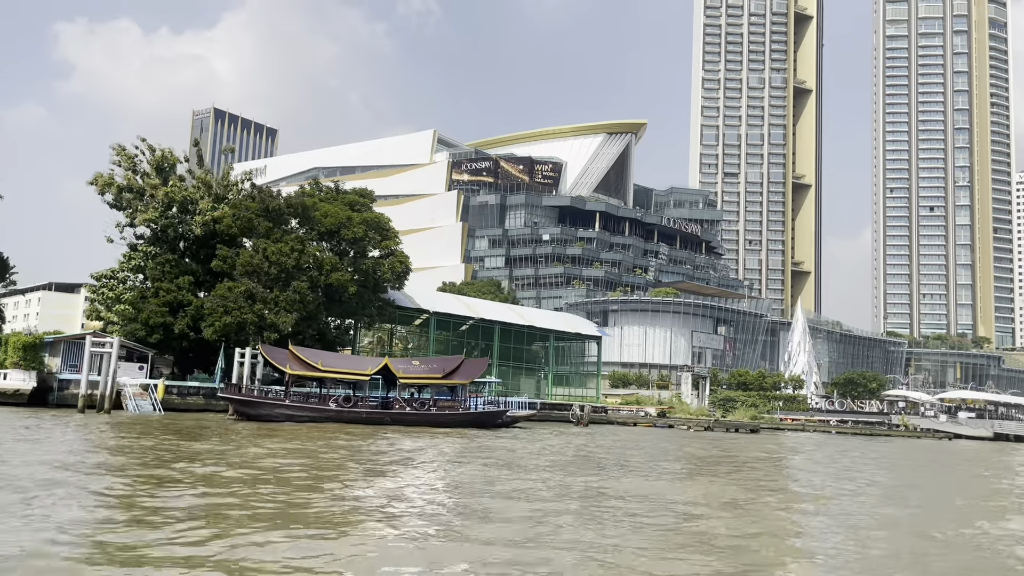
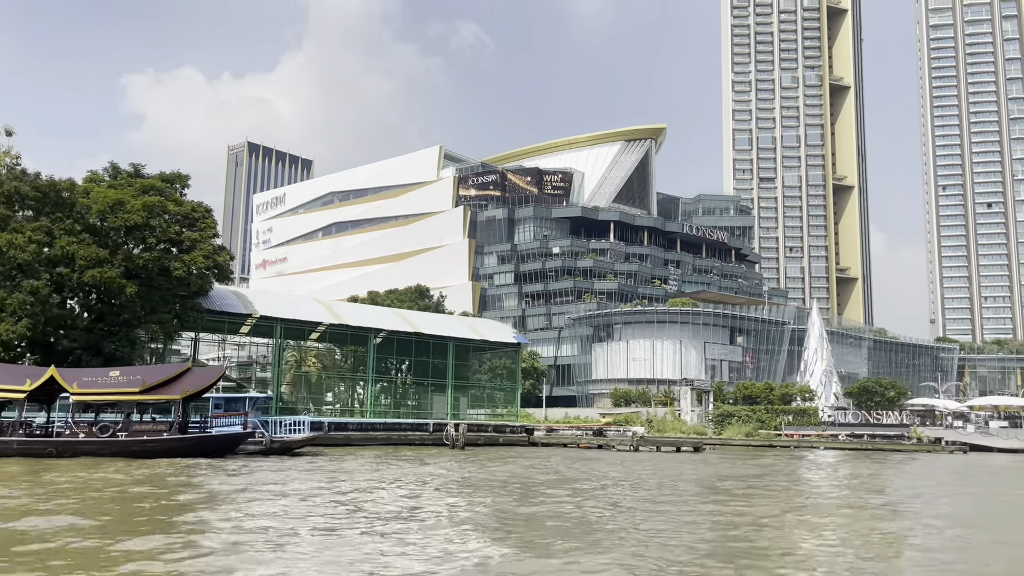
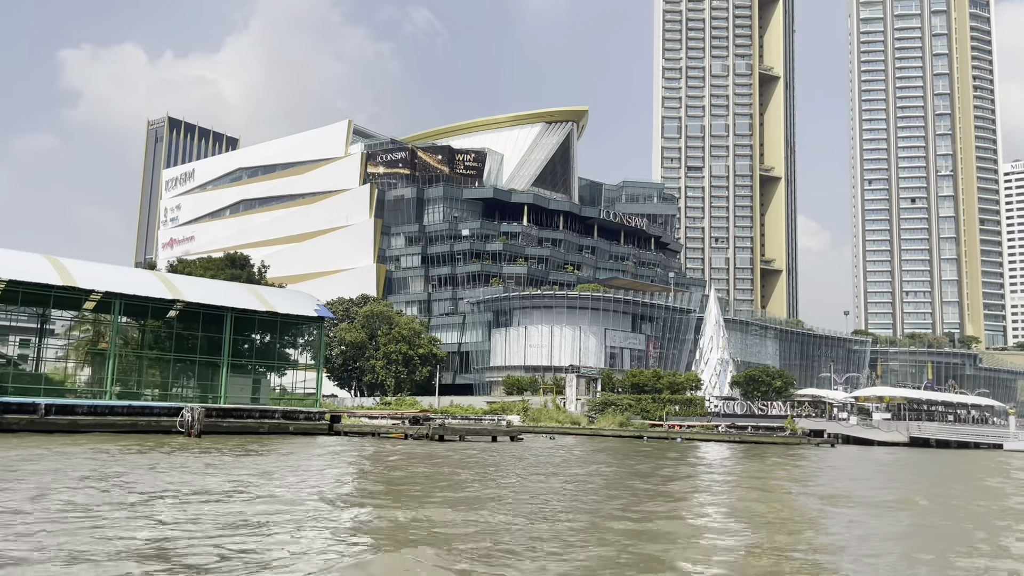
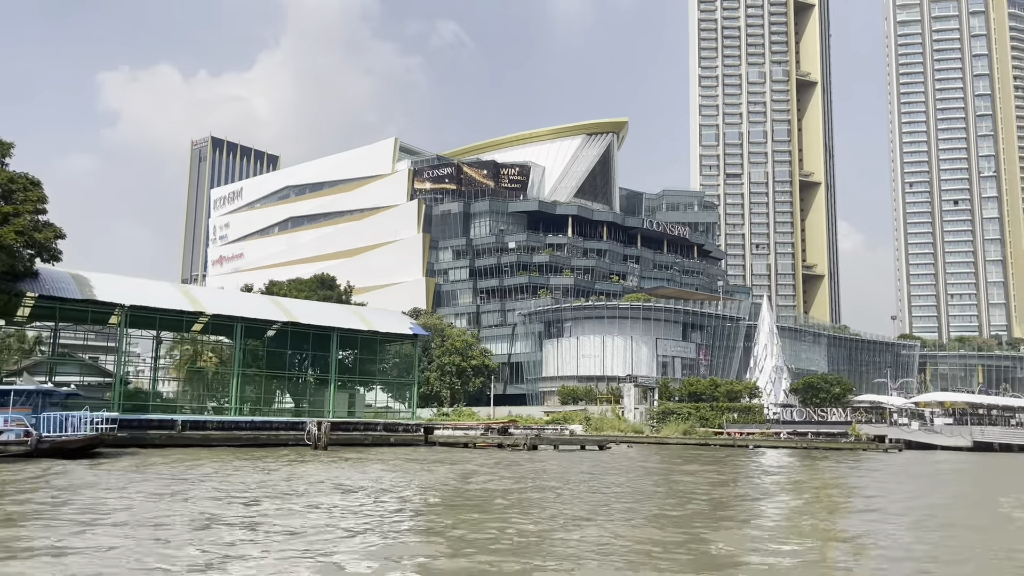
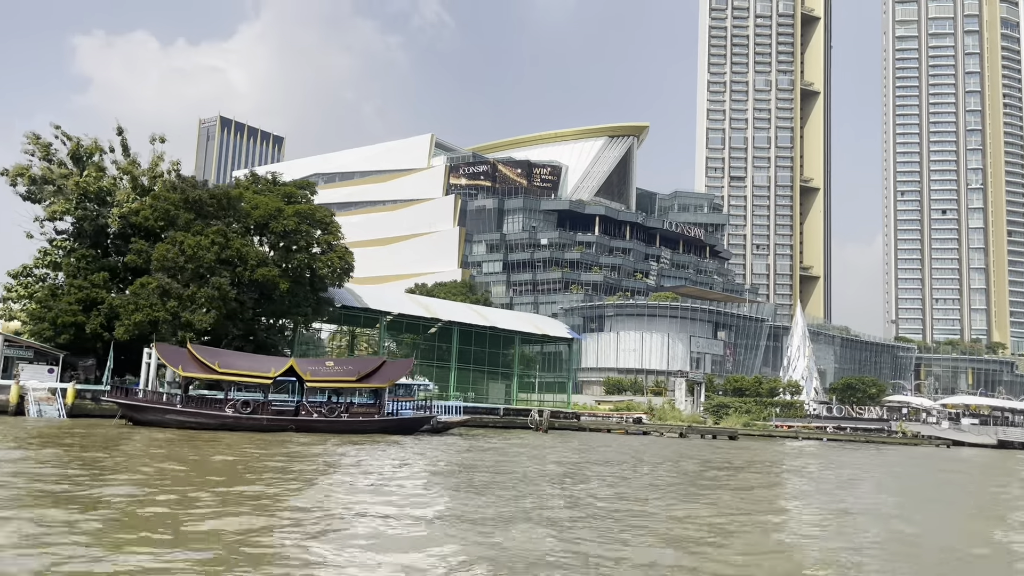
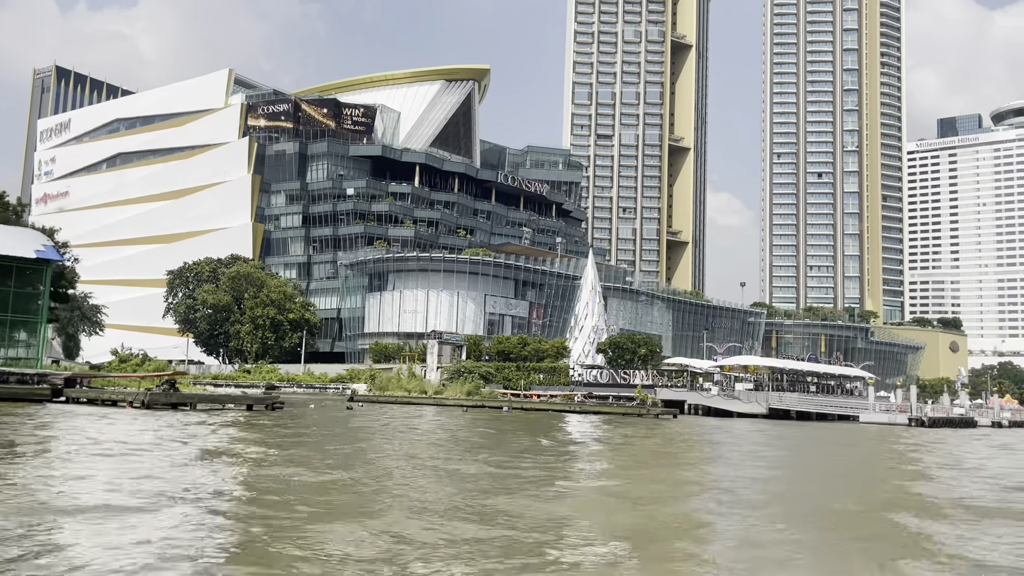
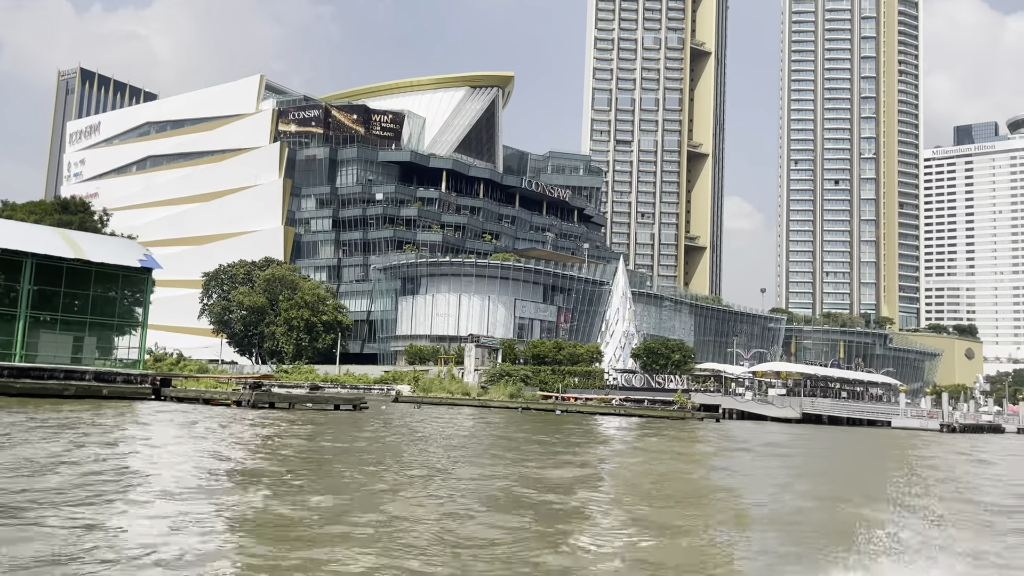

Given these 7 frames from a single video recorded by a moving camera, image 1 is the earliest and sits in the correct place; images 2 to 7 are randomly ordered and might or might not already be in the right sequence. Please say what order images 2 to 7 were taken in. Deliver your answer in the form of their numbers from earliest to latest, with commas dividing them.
5, 2, 4, 3, 7, 6
